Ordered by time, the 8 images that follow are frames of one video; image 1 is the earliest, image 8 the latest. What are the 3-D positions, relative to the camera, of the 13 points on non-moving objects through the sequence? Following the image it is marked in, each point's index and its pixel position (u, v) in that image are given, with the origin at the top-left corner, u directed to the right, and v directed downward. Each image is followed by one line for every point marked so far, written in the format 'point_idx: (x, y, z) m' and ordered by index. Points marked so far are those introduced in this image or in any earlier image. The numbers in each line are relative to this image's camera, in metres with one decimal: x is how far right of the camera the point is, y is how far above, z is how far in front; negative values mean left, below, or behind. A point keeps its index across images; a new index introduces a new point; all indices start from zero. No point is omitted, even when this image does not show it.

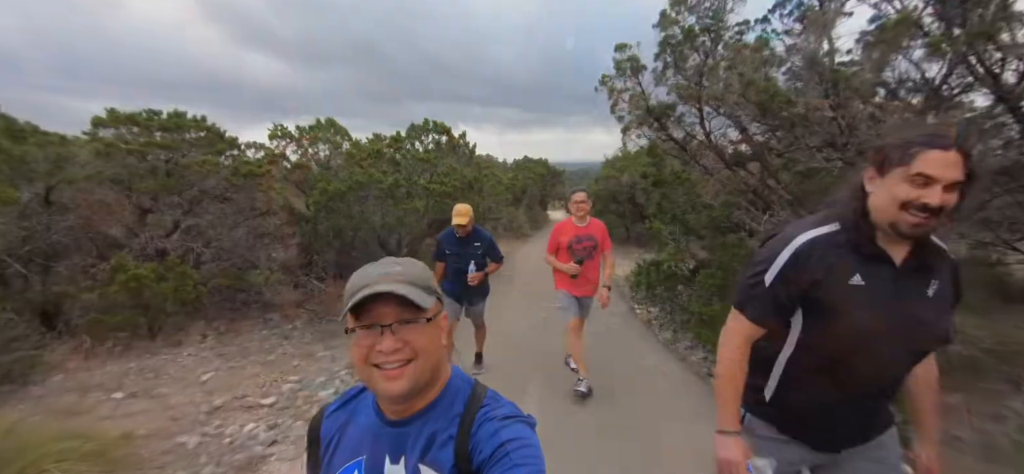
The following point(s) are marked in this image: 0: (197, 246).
0: (-5.5, -0.2, +6.7) m
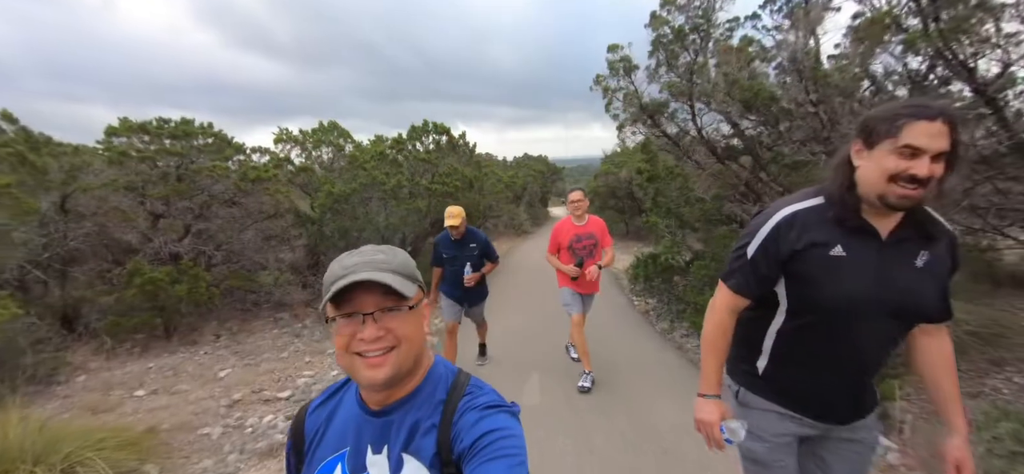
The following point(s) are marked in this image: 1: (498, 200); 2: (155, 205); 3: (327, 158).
0: (-5.5, -0.2, +7.0) m
1: (-0.6, +1.6, +16.4) m
2: (-6.2, +0.5, +6.7) m
3: (-4.6, +2.0, +9.6) m
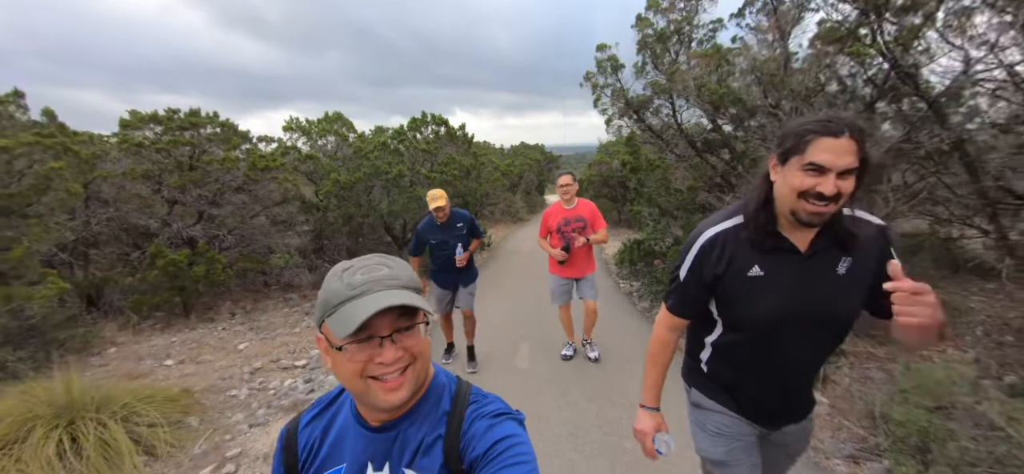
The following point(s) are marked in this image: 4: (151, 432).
0: (-5.6, +0.1, +7.4) m
1: (-0.8, +2.2, +16.8) m
2: (-6.3, +0.8, +7.1) m
3: (-4.7, +2.3, +10.0) m
4: (-3.1, -1.7, +3.3) m
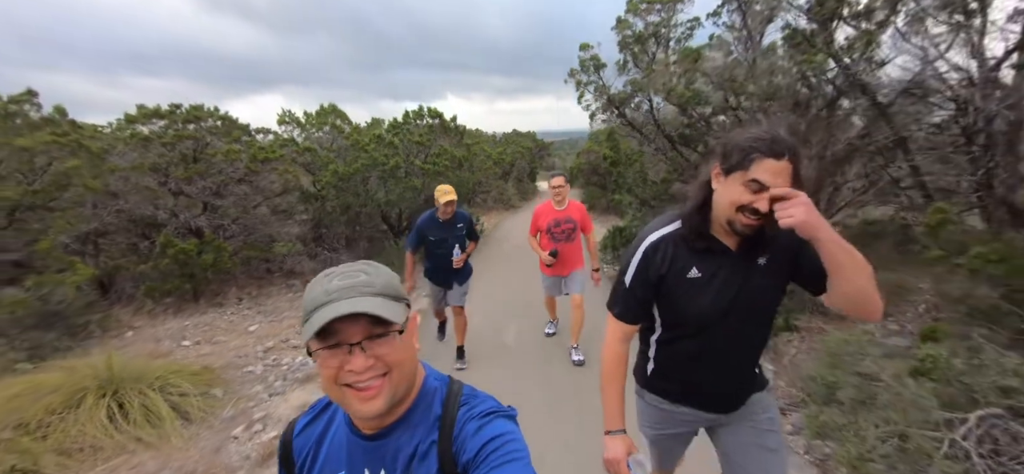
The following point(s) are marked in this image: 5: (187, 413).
0: (-5.8, +0.3, +7.8) m
1: (-1.1, +2.7, +17.2) m
2: (-6.4, +1.0, +7.5) m
3: (-4.9, +2.6, +10.3) m
4: (-3.2, -1.6, +3.8) m
5: (-3.2, -1.7, +3.7) m
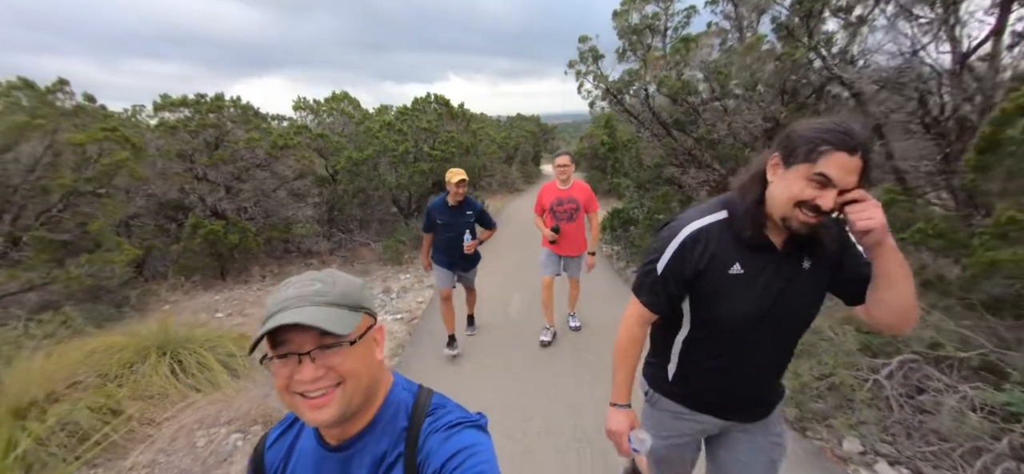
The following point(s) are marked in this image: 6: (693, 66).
0: (-5.7, +0.7, +8.3) m
1: (-0.9, +3.5, +17.6) m
2: (-6.4, +1.4, +8.0) m
3: (-4.8, +3.1, +10.7) m
4: (-3.2, -1.4, +4.4) m
5: (-3.1, -1.5, +4.3) m
6: (+2.8, +2.7, +6.3) m
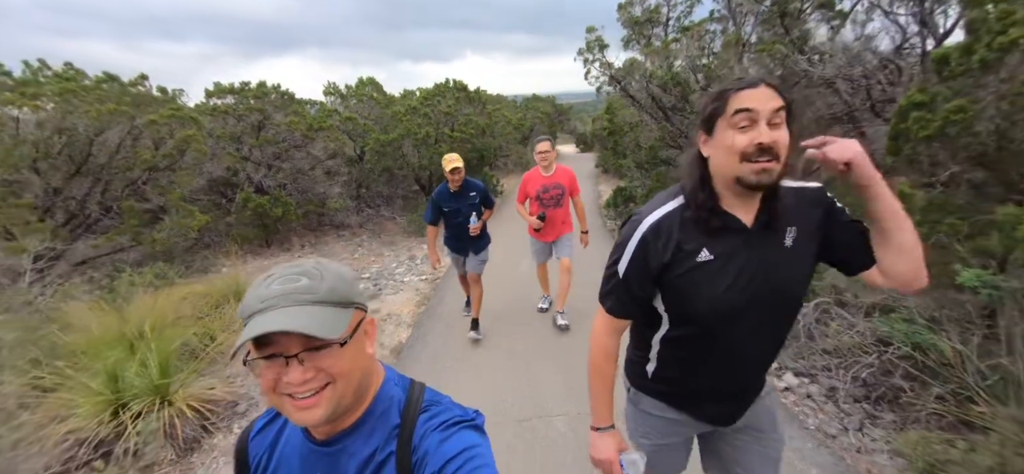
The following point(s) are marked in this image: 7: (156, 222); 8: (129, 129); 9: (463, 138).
0: (-5.4, +1.3, +9.3) m
1: (-0.2, +4.6, +18.2) m
2: (-6.1, +2.0, +9.0) m
3: (-4.4, +3.9, +11.5) m
4: (-3.1, -1.0, +5.4) m
5: (-3.0, -1.1, +5.3) m
6: (+3.0, +3.2, +6.8) m
7: (-6.3, +0.3, +6.8) m
8: (-6.5, +1.8, +6.6) m
9: (-1.5, +3.0, +11.4) m
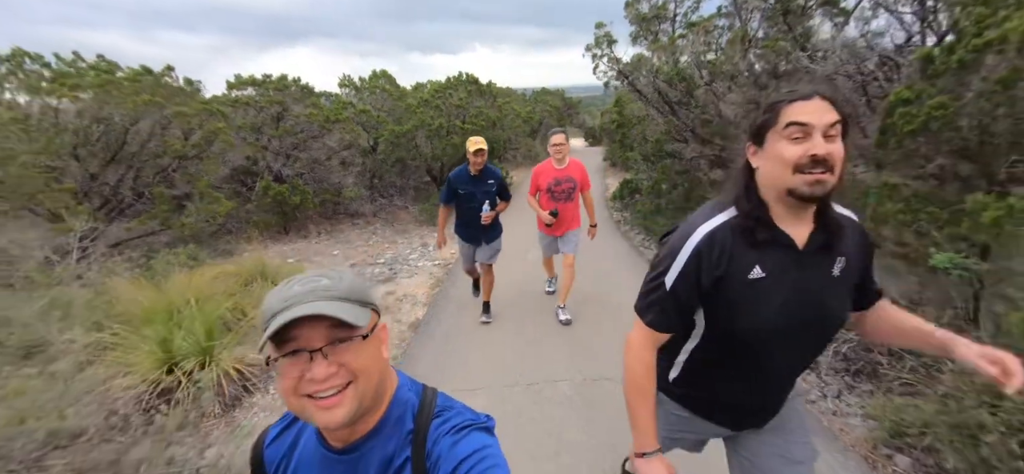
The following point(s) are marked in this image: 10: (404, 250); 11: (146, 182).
0: (-5.2, +1.6, +9.7) m
1: (+0.2, +5.0, +18.4) m
2: (-5.9, +2.3, +9.3) m
3: (-4.1, +4.2, +11.8) m
4: (-3.0, -0.7, +5.8) m
5: (-2.9, -0.8, +5.7) m
6: (+3.2, +3.3, +7.0) m
7: (-6.1, +0.5, +7.2) m
8: (-6.3, +2.1, +6.9) m
9: (-1.2, +3.3, +11.7) m
10: (-2.3, -0.3, +8.1) m
11: (-6.6, +1.0, +6.9) m
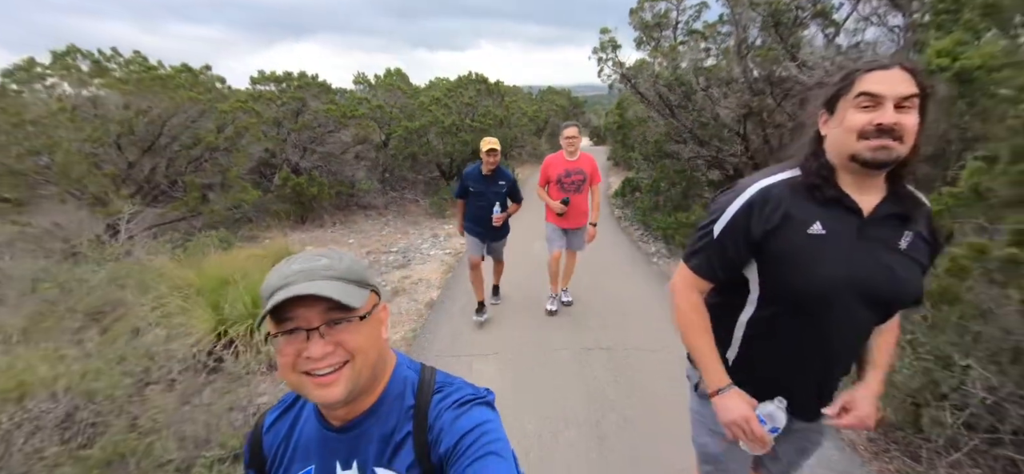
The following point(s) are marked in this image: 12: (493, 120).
0: (-5.0, +1.9, +10.2) m
1: (+0.5, +5.2, +18.9) m
2: (-5.7, +2.6, +9.8) m
3: (-3.9, +4.5, +12.3) m
4: (-2.9, -0.5, +6.2) m
5: (-2.8, -0.6, +6.2) m
6: (+3.4, +3.4, +7.5) m
7: (-6.0, +0.8, +7.7) m
8: (-6.1, +2.4, +7.4) m
9: (-1.0, +3.5, +12.1) m
10: (-2.1, -0.1, +8.5) m
11: (-6.4, +1.3, +7.4) m
12: (-0.7, +3.9, +12.8) m
